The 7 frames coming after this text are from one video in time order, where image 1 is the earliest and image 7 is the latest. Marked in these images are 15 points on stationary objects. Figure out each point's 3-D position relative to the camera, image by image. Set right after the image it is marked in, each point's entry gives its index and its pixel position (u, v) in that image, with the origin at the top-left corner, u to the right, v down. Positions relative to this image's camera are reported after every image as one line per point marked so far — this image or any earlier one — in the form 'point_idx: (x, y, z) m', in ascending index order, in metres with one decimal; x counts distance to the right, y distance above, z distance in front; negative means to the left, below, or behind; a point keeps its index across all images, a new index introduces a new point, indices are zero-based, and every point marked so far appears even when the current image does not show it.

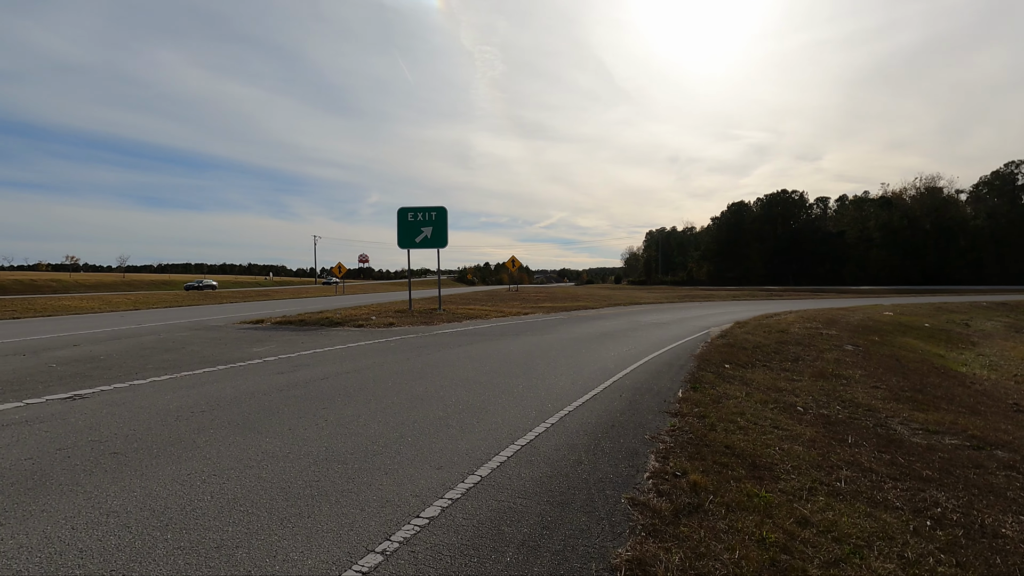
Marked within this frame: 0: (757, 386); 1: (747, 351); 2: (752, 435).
0: (+4.0, -1.6, +8.6) m
1: (+5.5, -1.5, +12.5) m
2: (+2.4, -1.5, +5.4) m
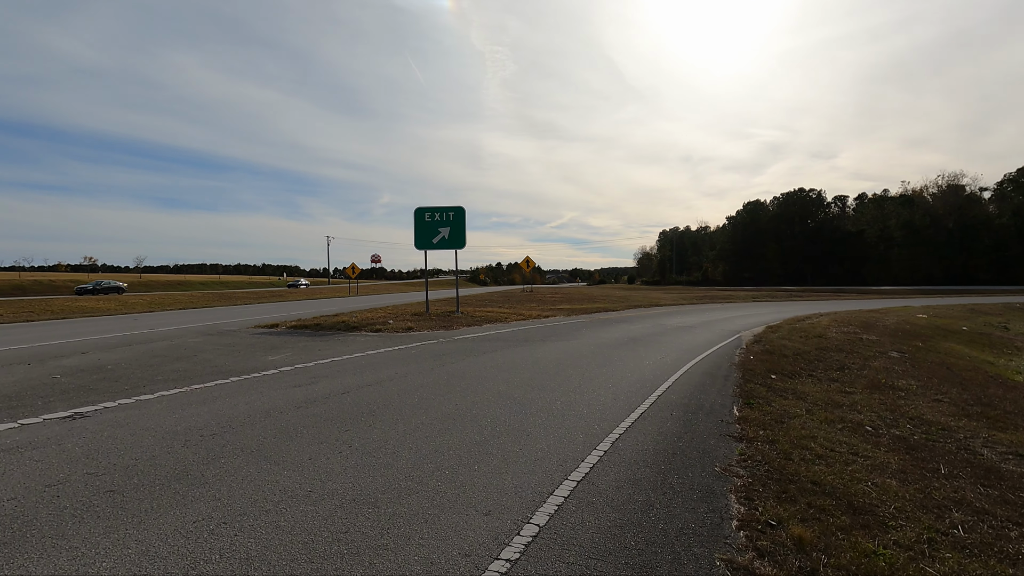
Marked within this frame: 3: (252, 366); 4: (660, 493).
0: (+4.5, -1.7, +7.9) m
1: (+6.1, -1.6, +11.8) m
2: (+2.9, -1.6, +4.7) m
3: (-4.3, -1.3, +8.9) m
4: (+1.1, -1.5, +4.0) m
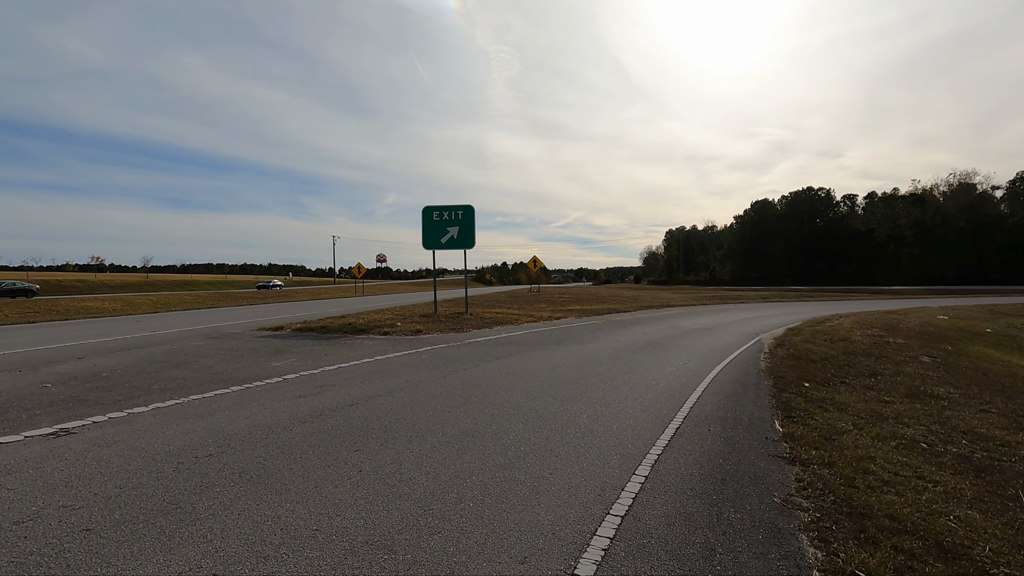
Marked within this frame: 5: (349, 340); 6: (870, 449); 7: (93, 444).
0: (+4.7, -1.7, +7.3) m
1: (+6.4, -1.6, +11.2) m
2: (+3.1, -1.6, +4.2) m
3: (-4.1, -1.3, +8.4) m
4: (+1.3, -1.6, +3.4) m
5: (-3.9, -1.3, +12.8) m
6: (+3.6, -1.6, +5.4) m
7: (-3.7, -1.4, +4.7) m
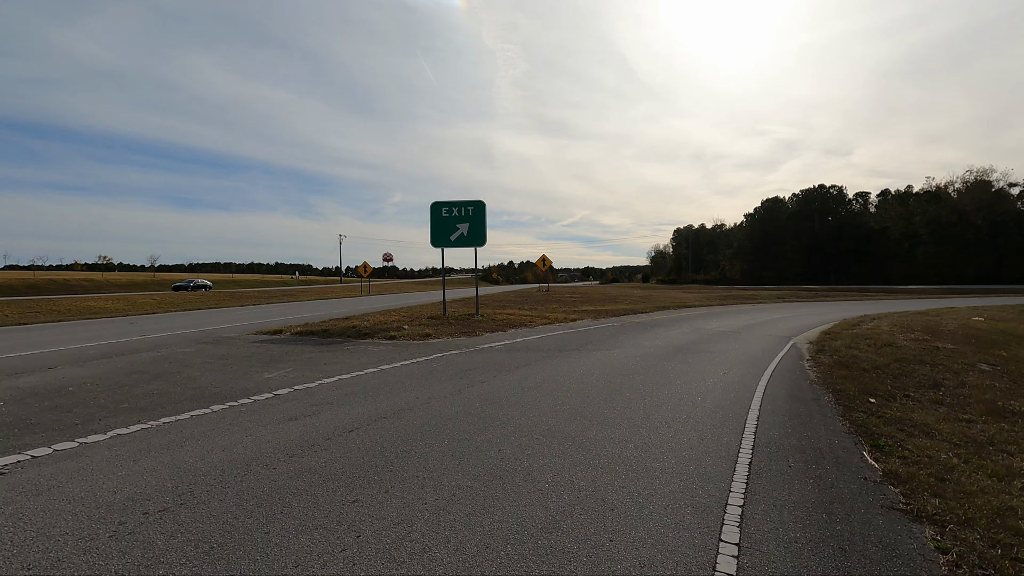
0: (+5.0, -1.7, +6.2) m
1: (+6.8, -1.6, +10.0) m
2: (+3.4, -1.7, +3.1) m
3: (-3.7, -1.4, +7.4) m
4: (+1.6, -1.6, +2.3) m
5: (-3.5, -1.3, +11.7) m
6: (+3.9, -1.7, +4.3) m
7: (-3.4, -1.4, +3.7) m
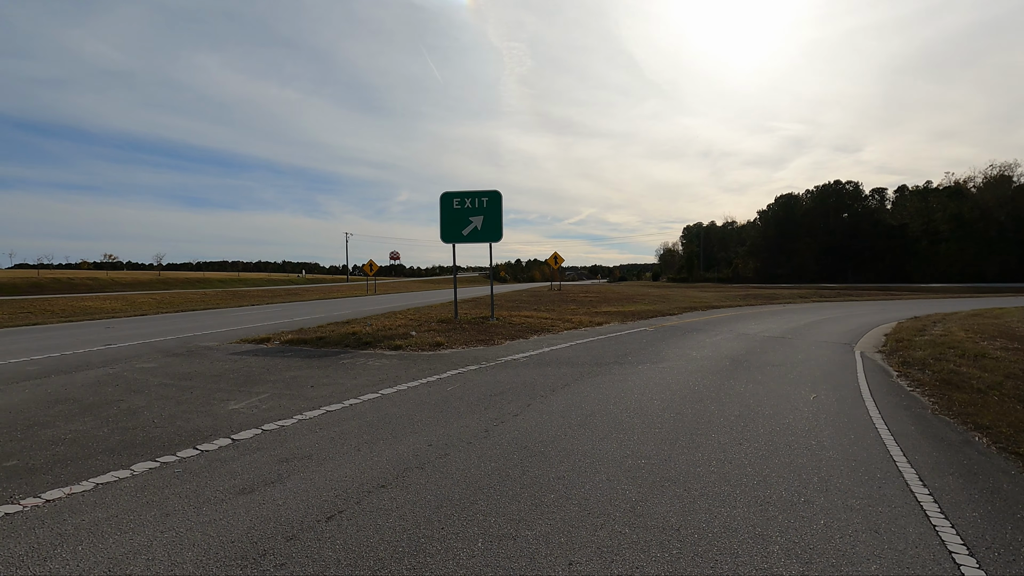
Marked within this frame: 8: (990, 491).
0: (+5.5, -1.8, +4.2) m
1: (+7.3, -1.7, +8.0) m
2: (+3.8, -1.7, +1.1) m
3: (-3.3, -1.4, +5.5) m
4: (+2.0, -1.6, +0.4) m
5: (-3.0, -1.3, +9.8) m
6: (+4.4, -1.7, +2.3) m
7: (-3.0, -1.5, +1.8) m
8: (+3.9, -1.6, +4.3) m
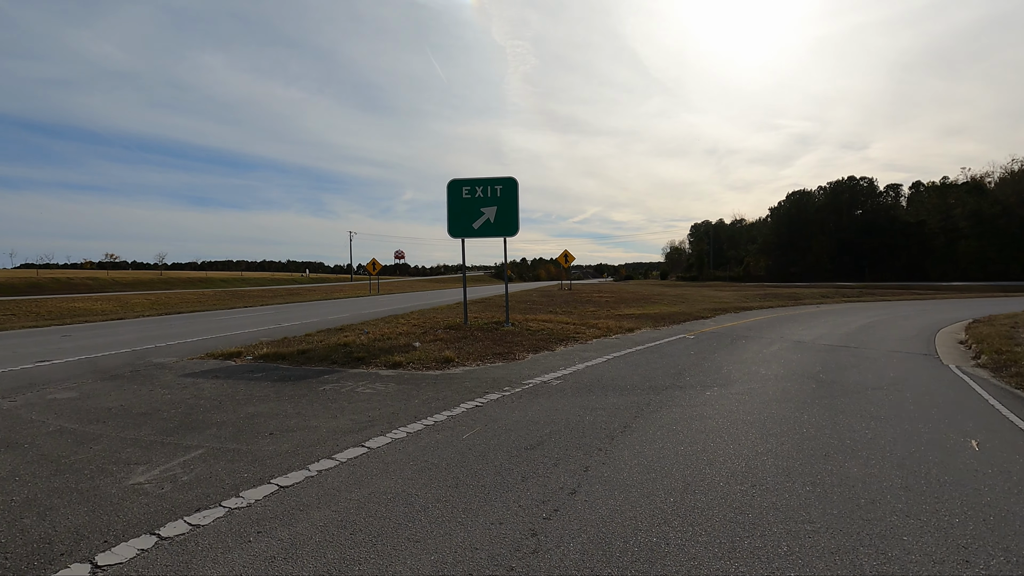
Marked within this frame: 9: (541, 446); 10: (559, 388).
0: (+5.9, -1.8, +2.0) m
1: (+7.7, -1.7, +5.8) m
2: (+4.2, -1.8, -1.1) m
3: (-2.9, -1.5, +3.4) m
4: (+2.4, -1.7, -1.8) m
5: (-2.6, -1.3, +7.7) m
6: (+4.7, -1.8, +0.1) m
7: (-2.6, -1.5, -0.3) m
8: (+4.3, -1.7, +2.1) m
9: (+0.3, -1.5, +5.0) m
10: (+0.7, -1.4, +7.6) m
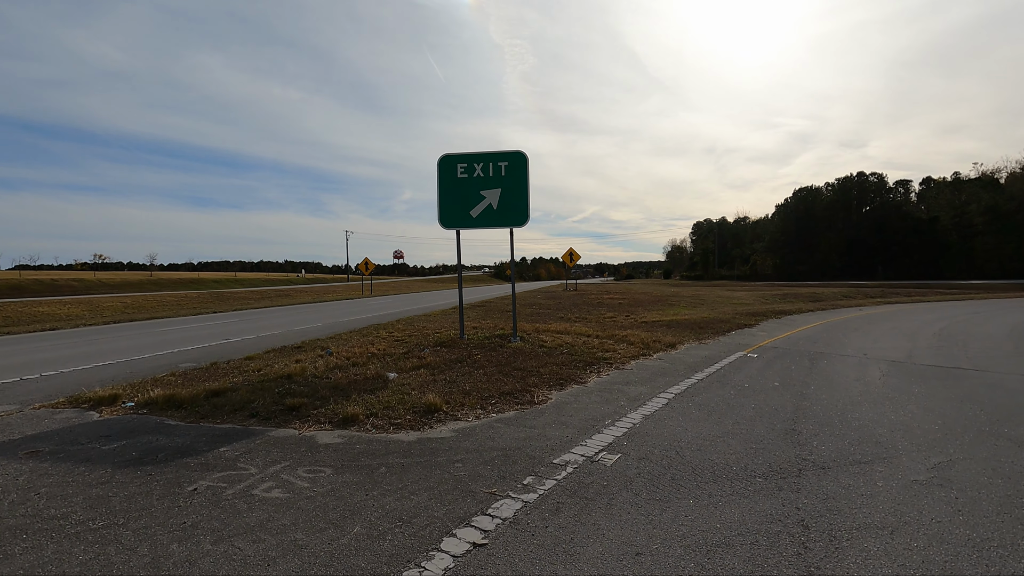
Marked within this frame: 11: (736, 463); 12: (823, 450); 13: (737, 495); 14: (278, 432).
0: (+6.1, -1.9, -1.3) m
1: (+7.9, -1.8, +2.5) m
2: (+4.4, -1.9, -4.3) m
3: (-2.7, -1.6, +0.1) m
4: (+2.6, -1.8, -5.1) m
5: (-2.4, -1.5, +4.4) m
6: (+5.0, -1.9, -3.1) m
7: (-2.4, -1.7, -3.6) m
8: (+4.5, -1.8, -1.1) m
9: (+0.5, -1.6, +1.7) m
10: (+0.9, -1.5, +4.3) m
11: (+2.0, -1.5, +4.6) m
12: (+2.9, -1.5, +5.2) m
13: (+1.7, -1.5, +4.0) m
14: (-2.3, -1.4, +5.4) m
